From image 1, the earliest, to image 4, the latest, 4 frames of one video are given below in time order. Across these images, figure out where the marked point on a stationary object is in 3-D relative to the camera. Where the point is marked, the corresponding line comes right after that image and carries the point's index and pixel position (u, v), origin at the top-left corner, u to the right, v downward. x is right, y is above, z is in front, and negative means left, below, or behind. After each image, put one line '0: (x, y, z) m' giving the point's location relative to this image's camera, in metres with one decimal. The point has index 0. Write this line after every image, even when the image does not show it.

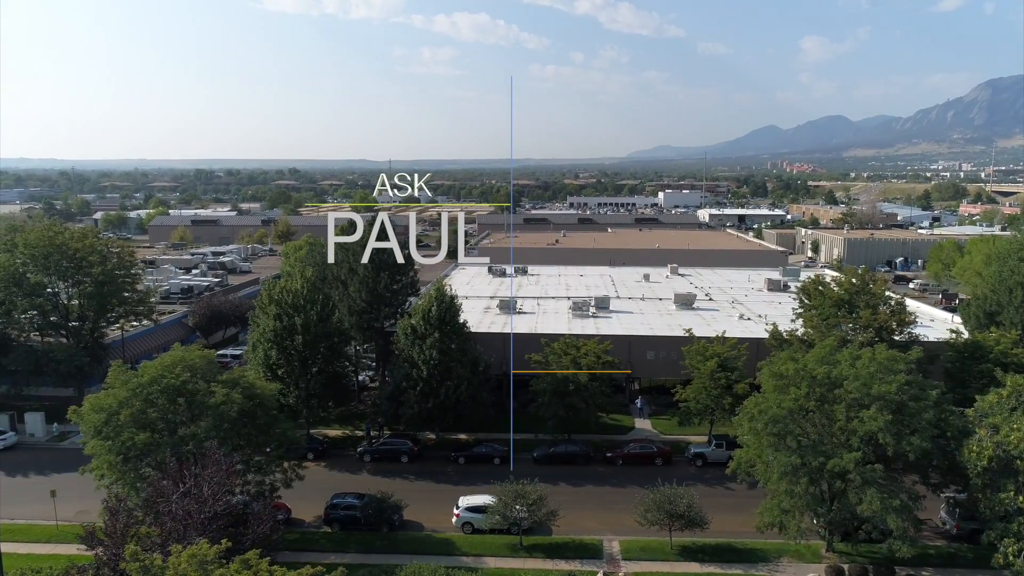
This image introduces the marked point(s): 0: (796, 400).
0: (+7.0, -2.7, +17.6) m
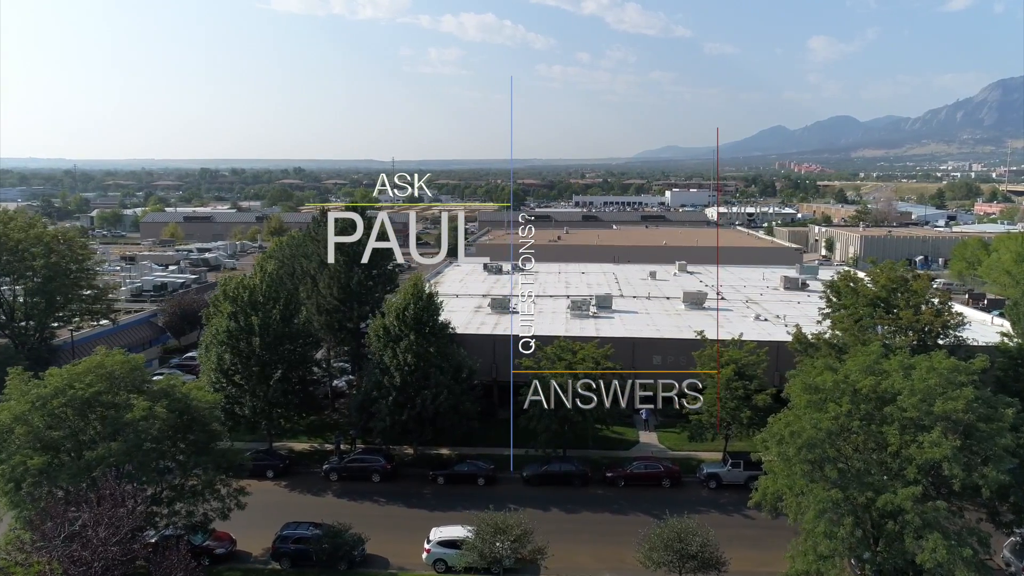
0: (+6.5, -2.6, +14.3) m
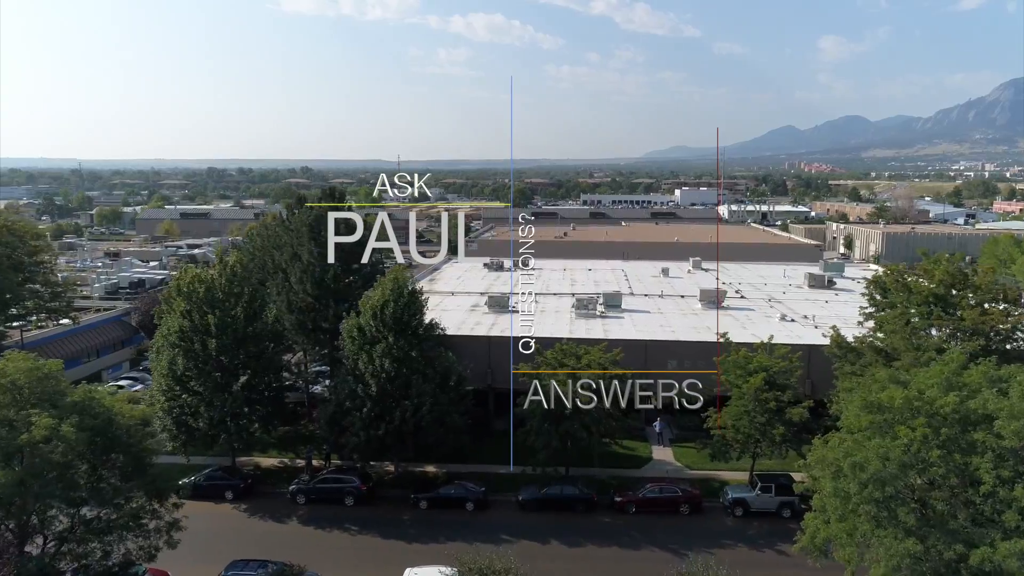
0: (+6.2, -2.5, +11.2) m
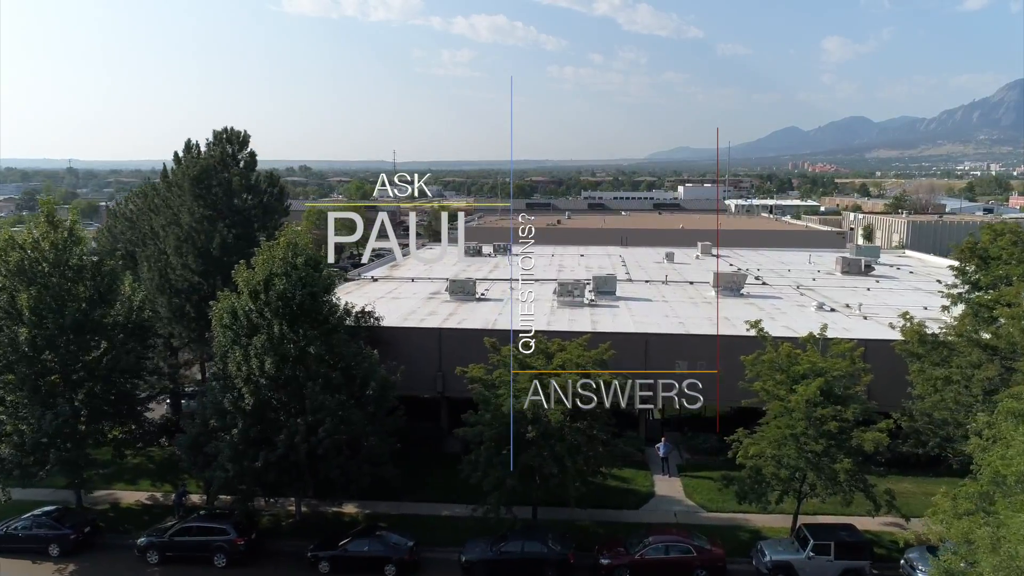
0: (+5.1, -1.9, +5.2) m
